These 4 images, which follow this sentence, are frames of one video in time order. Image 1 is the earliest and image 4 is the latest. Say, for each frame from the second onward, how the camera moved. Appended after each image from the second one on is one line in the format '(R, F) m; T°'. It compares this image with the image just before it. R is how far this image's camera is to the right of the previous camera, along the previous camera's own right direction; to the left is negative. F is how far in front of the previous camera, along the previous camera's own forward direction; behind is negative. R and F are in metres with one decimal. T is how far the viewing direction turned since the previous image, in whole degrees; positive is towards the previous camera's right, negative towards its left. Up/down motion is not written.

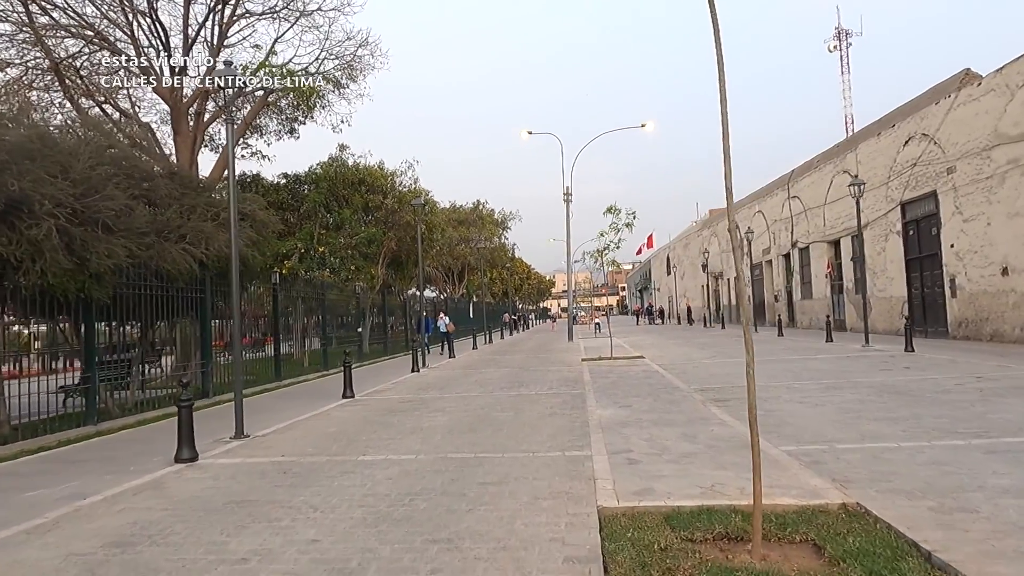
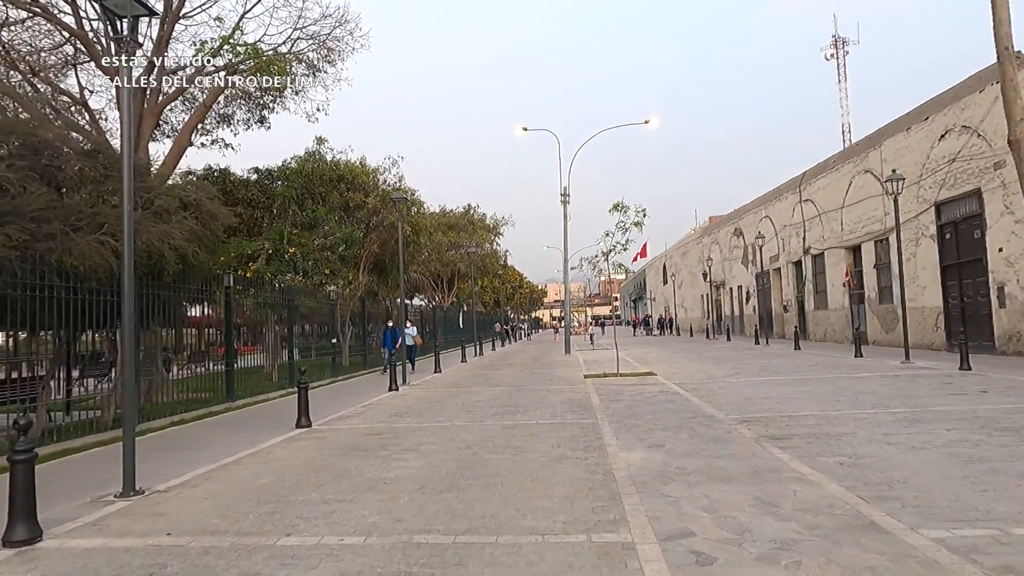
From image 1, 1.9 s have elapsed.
(-0.1, +2.7) m; +1°
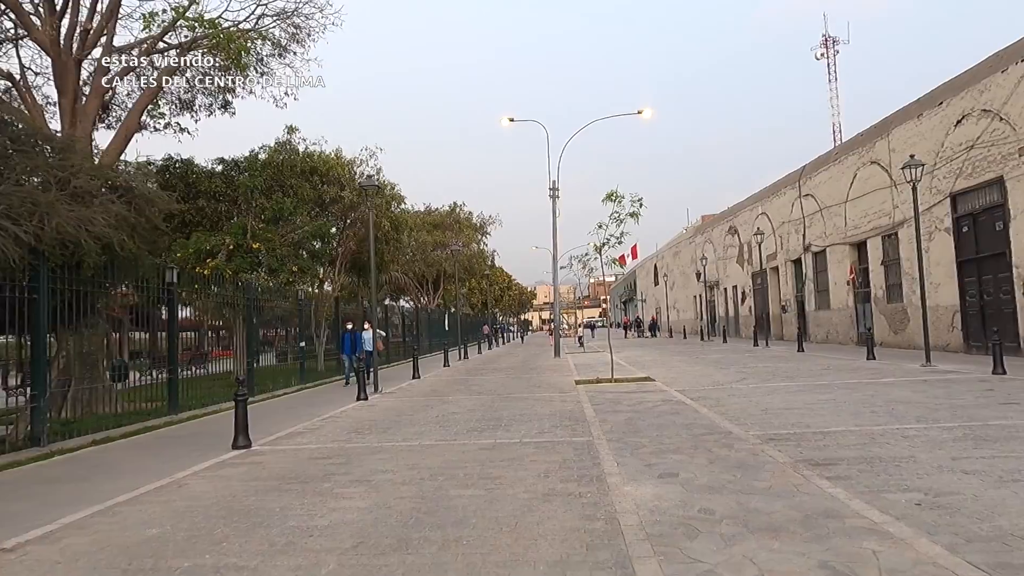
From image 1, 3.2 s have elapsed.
(+0.2, +1.8) m; +1°
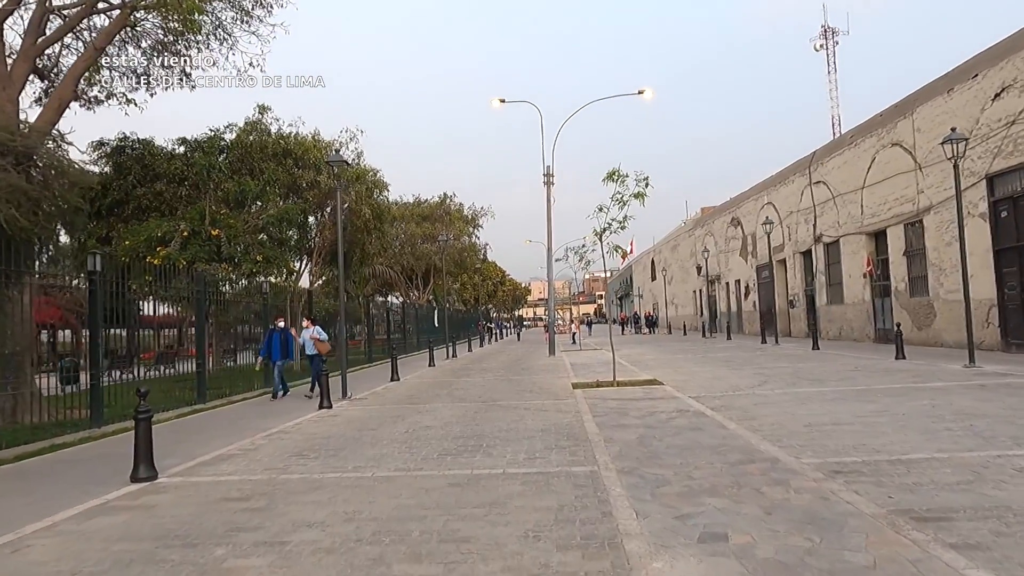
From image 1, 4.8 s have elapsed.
(+0.1, +2.2) m; 0°
